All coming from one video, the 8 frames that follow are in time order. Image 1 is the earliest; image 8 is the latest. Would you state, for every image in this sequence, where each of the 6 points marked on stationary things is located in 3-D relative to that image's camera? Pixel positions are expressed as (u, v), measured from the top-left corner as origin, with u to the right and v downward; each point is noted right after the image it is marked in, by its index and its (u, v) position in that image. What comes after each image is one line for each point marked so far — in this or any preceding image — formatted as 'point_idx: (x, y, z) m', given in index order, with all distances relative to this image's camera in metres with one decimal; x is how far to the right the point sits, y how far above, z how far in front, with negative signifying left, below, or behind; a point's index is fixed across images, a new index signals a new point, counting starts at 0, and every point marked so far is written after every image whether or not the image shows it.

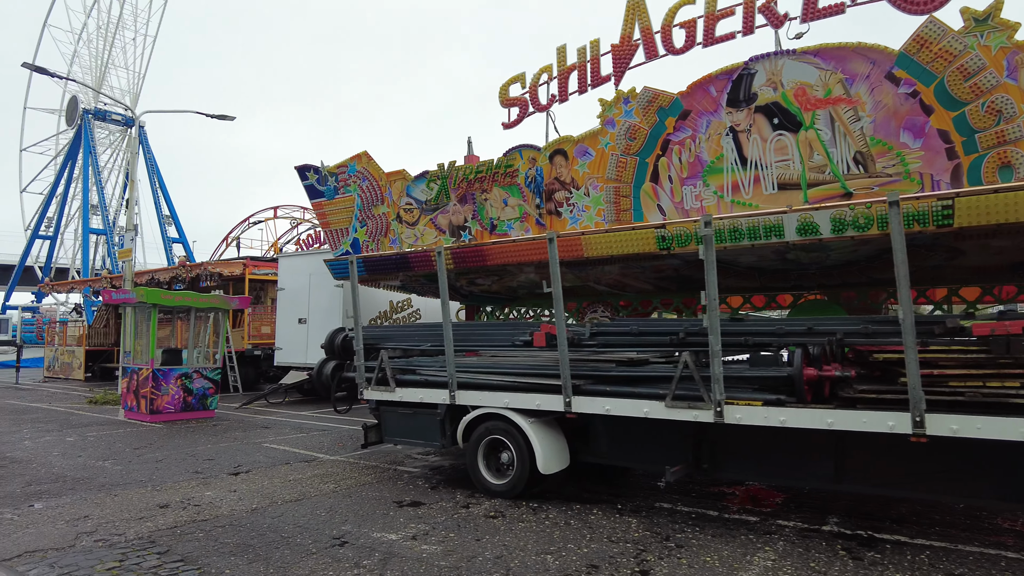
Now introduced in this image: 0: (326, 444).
0: (-2.6, -2.2, +9.6) m
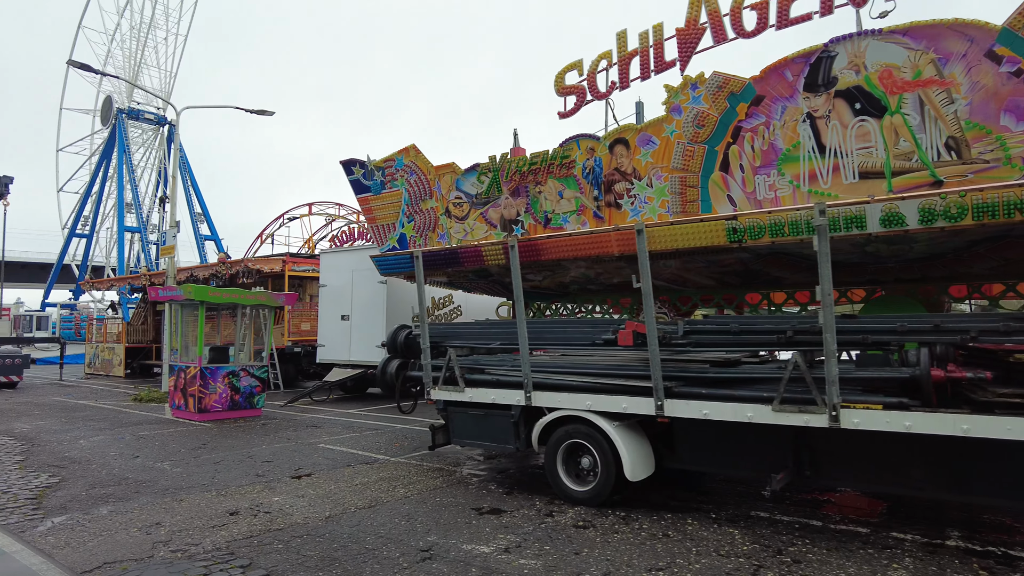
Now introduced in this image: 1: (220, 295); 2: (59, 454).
0: (-1.8, -2.2, +9.3) m
1: (-5.0, -0.1, +11.7) m
2: (-5.6, -2.1, +8.4) m
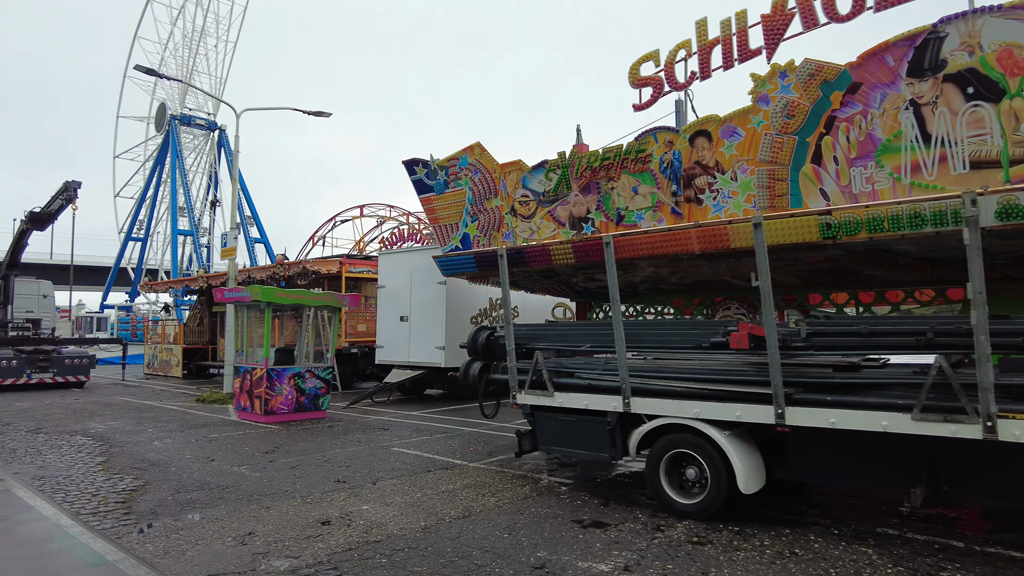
0: (-0.7, -2.2, +9.1) m
1: (-3.9, -0.1, +11.7) m
2: (-4.6, -2.1, +8.4) m
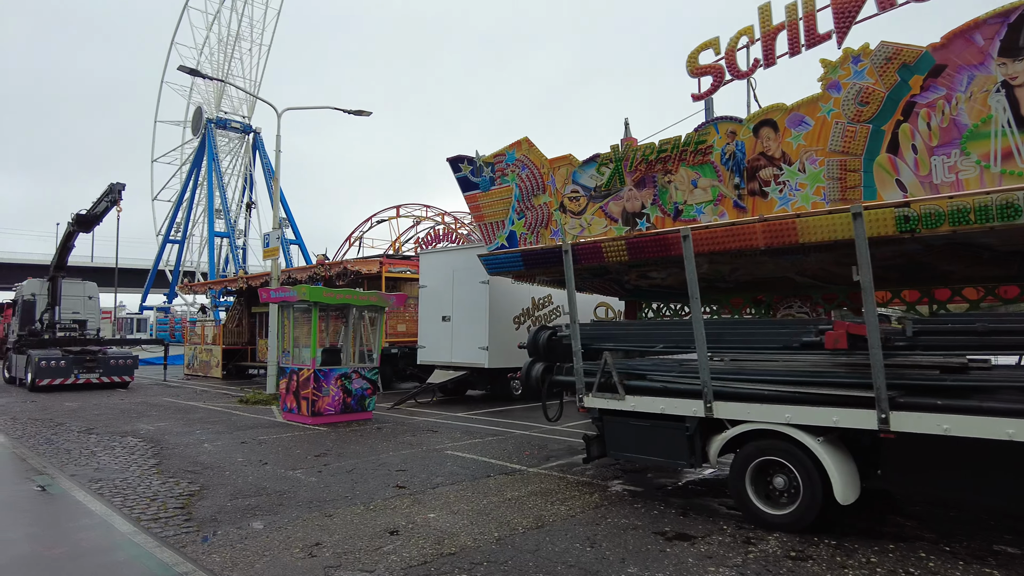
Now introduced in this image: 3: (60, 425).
0: (0.0, -2.1, +8.8) m
1: (-3.0, -0.1, +11.5) m
2: (-3.9, -2.1, +8.2) m
3: (-7.5, -2.3, +11.3) m
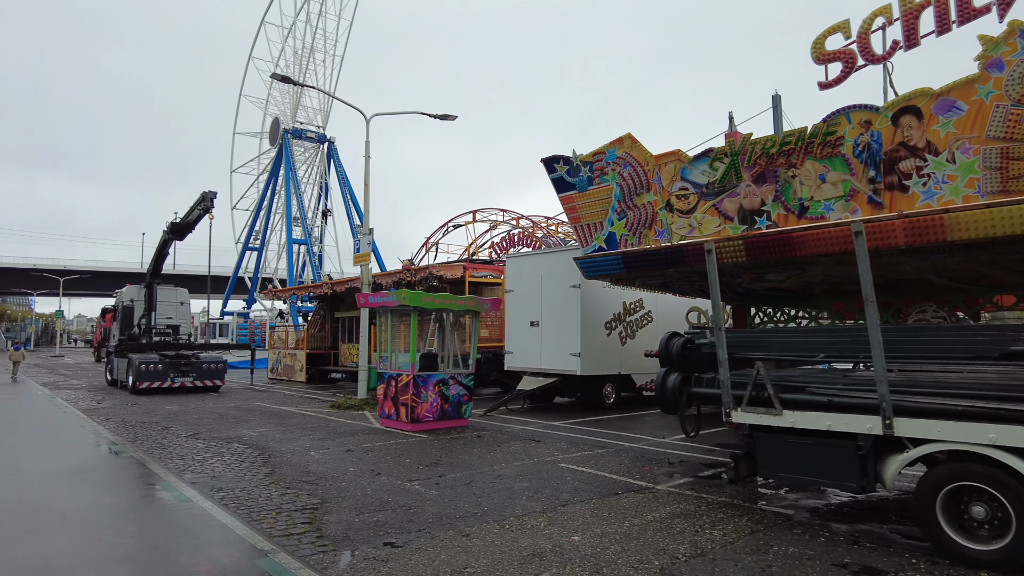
0: (+1.4, -2.2, +8.3) m
1: (-1.3, -0.2, +11.3) m
2: (-2.5, -2.1, +8.0) m
3: (-5.8, -2.4, +11.4) m
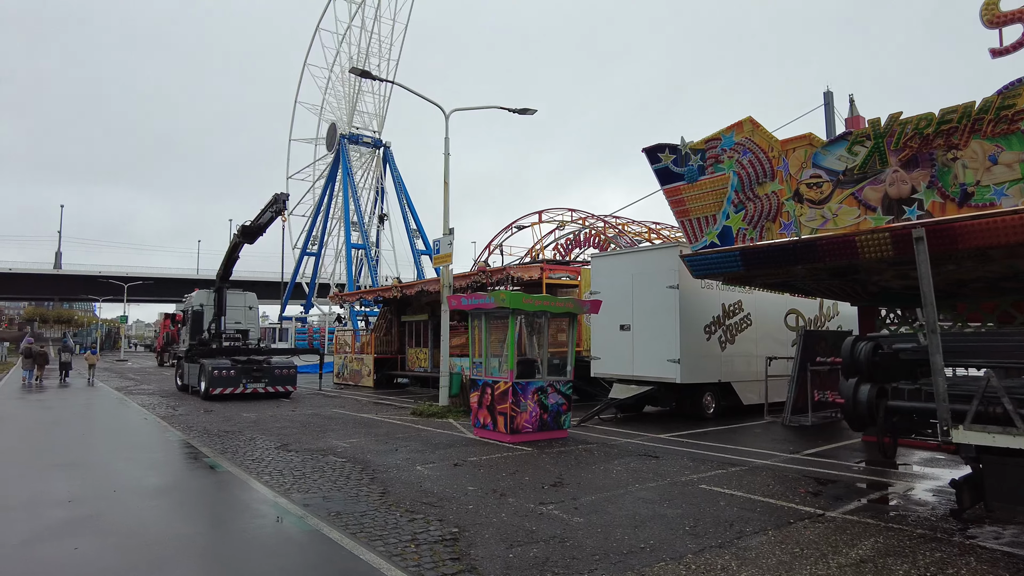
0: (+2.9, -2.2, +7.3) m
1: (+0.3, -0.2, +10.4) m
2: (-1.1, -2.1, +7.3) m
3: (-4.2, -2.4, +10.9) m
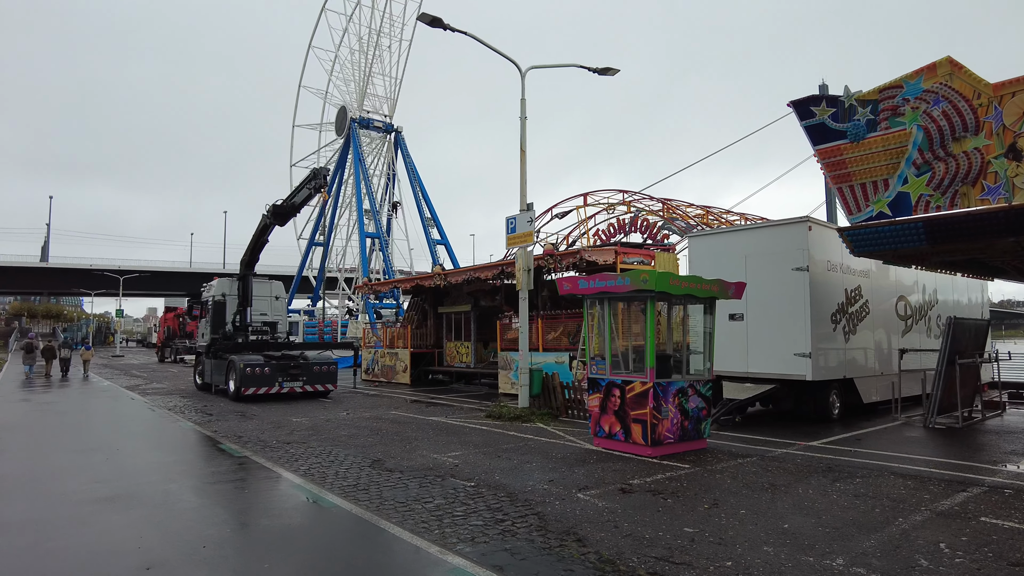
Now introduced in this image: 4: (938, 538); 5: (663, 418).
0: (+4.7, -1.9, +5.4) m
1: (+2.1, 0.0, +8.5) m
2: (+0.7, -1.9, +5.4) m
3: (-2.4, -2.2, +8.9) m
4: (+3.1, -1.9, +4.9) m
5: (+1.9, -1.6, +8.5) m
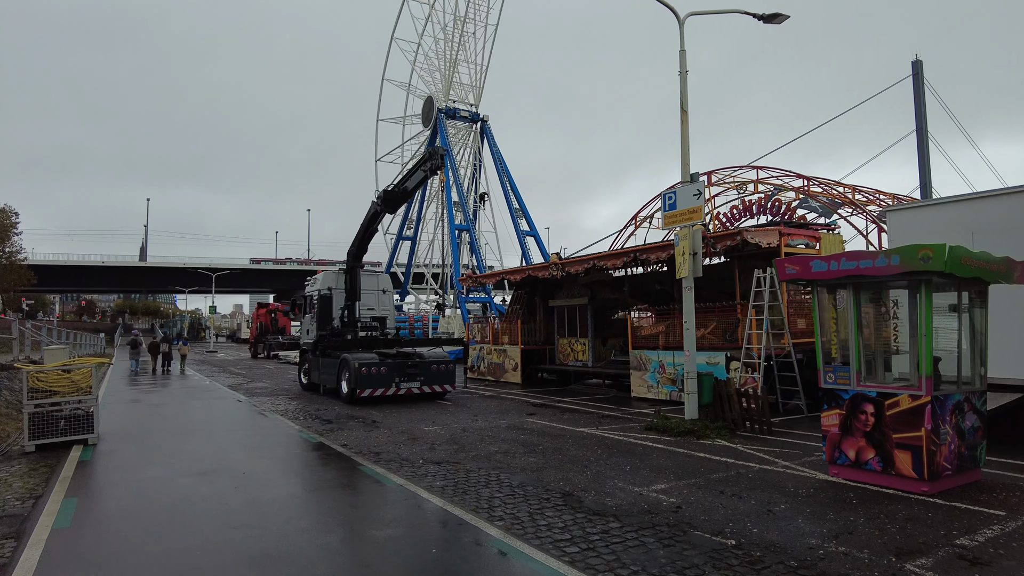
0: (+6.5, -1.7, +3.0) m
1: (+4.2, +0.2, +6.3) m
2: (+2.6, -1.7, +3.3) m
3: (-0.2, -2.0, +7.2) m
4: (+4.9, -1.7, +2.7) m
5: (+4.1, -1.5, +6.3) m
